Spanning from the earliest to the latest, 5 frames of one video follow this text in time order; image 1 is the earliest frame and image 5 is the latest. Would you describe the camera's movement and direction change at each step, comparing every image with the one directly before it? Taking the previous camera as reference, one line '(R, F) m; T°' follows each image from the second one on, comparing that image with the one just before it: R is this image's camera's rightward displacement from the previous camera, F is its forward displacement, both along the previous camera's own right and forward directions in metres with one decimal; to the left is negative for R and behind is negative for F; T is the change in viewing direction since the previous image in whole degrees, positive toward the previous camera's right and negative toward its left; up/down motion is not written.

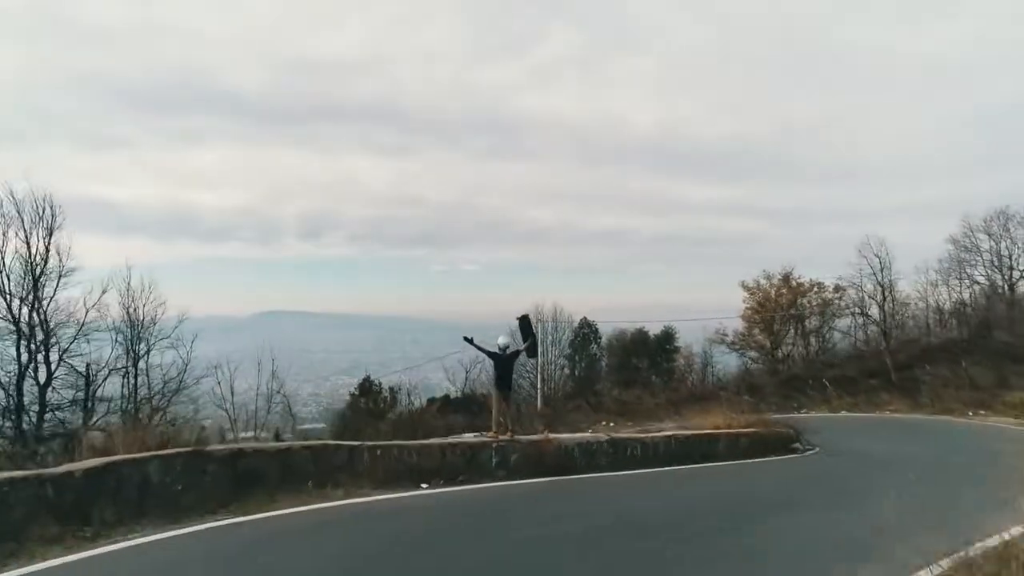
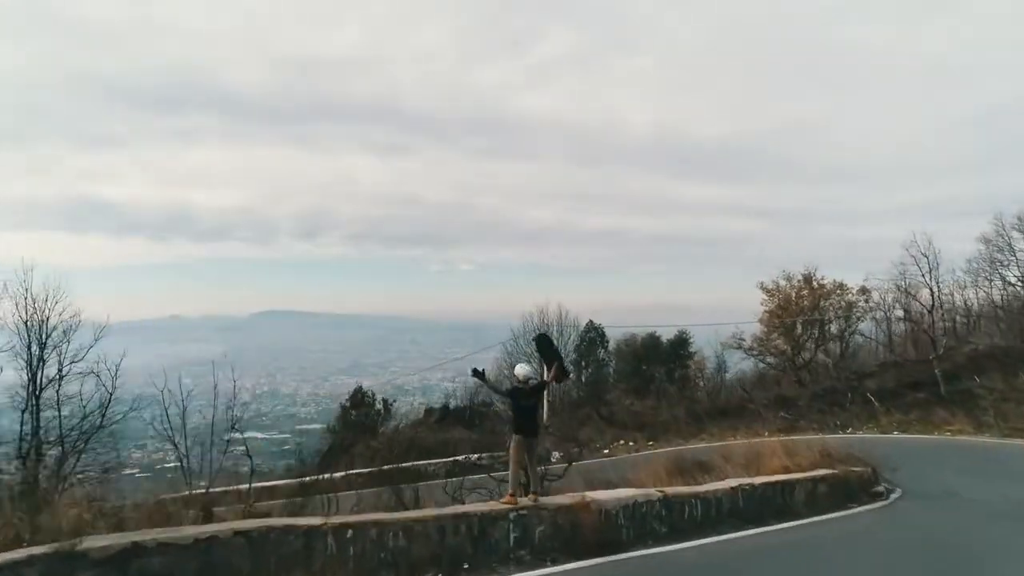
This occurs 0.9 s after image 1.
(0.0, +0.5) m; 0°
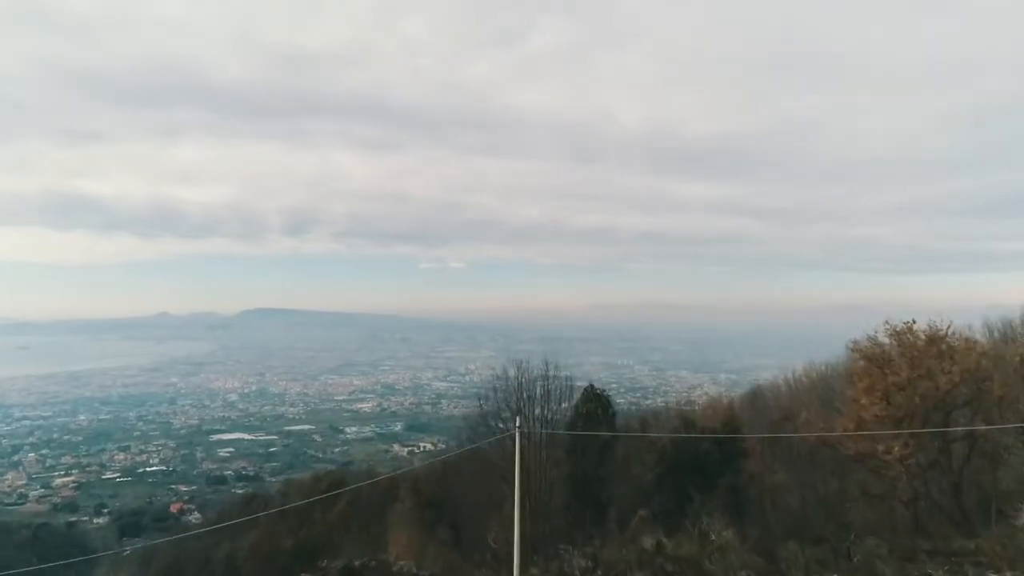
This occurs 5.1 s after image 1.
(+0.2, +2.7) m; 0°
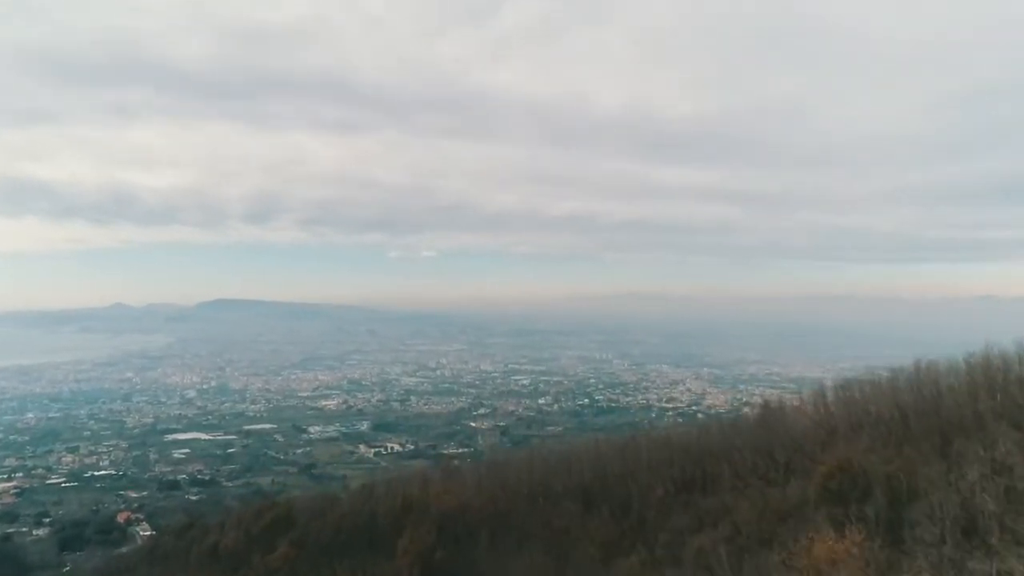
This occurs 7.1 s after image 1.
(-0.3, +5.0) m; +2°
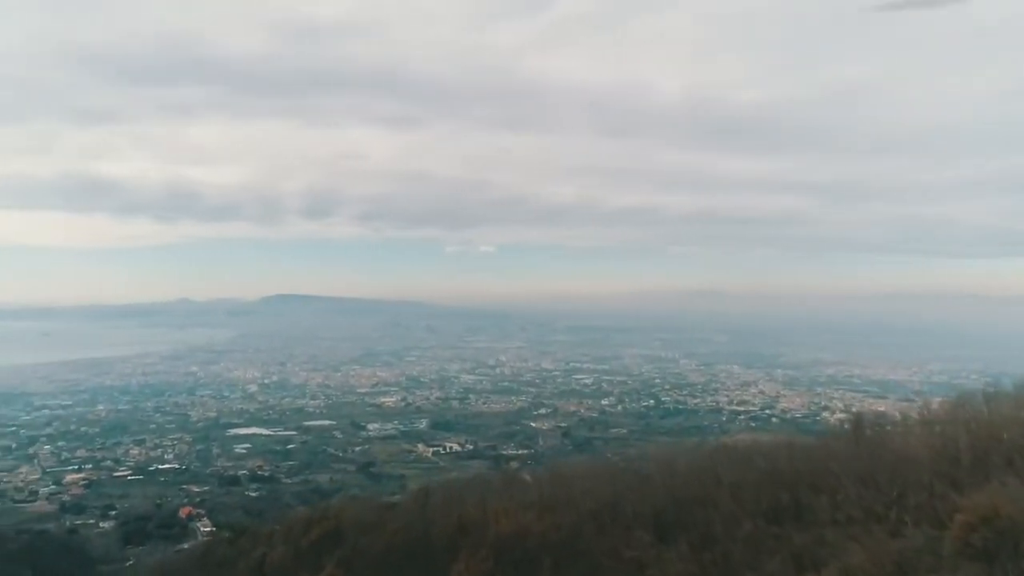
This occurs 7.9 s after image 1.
(-0.5, +2.7) m; -4°
